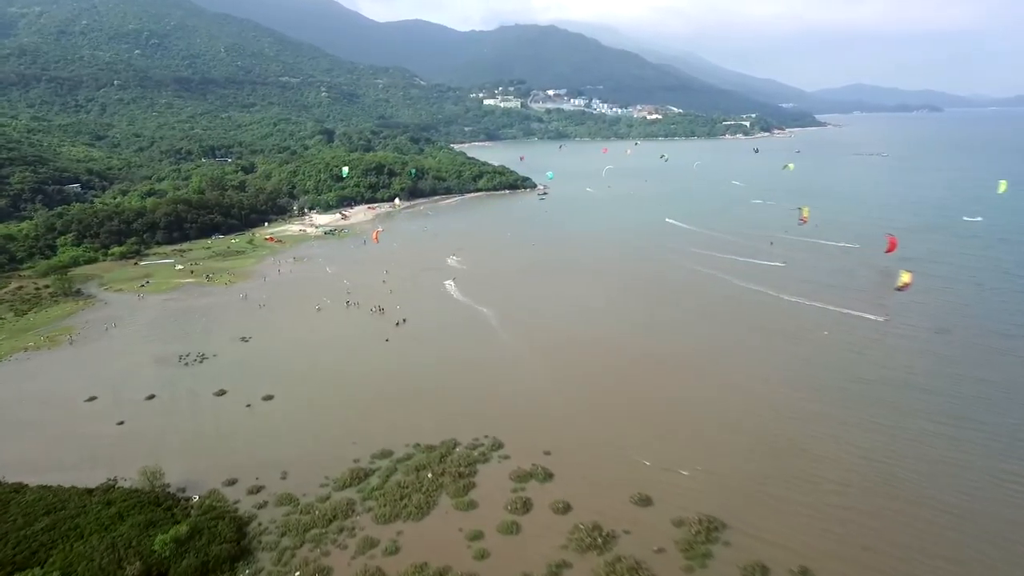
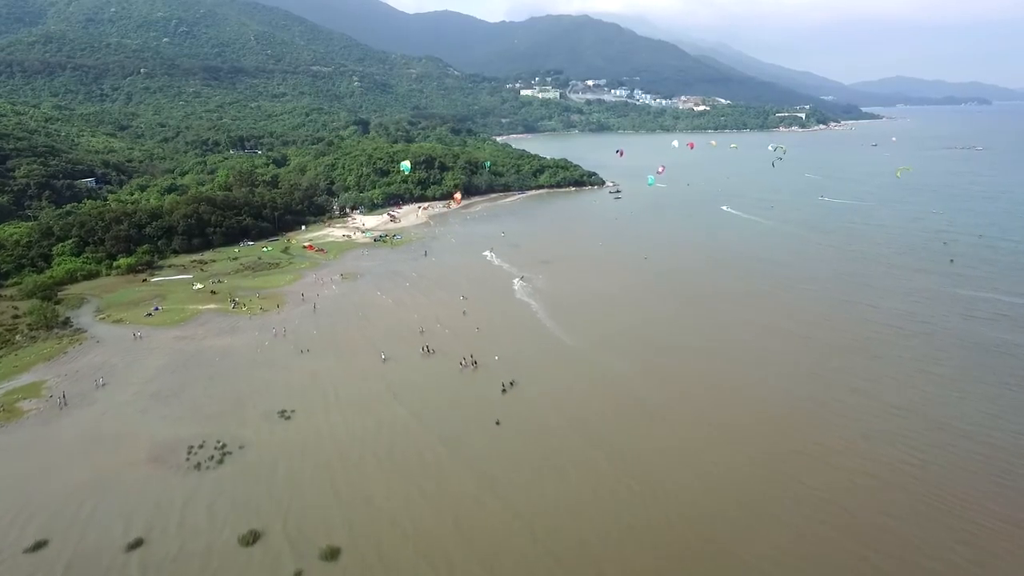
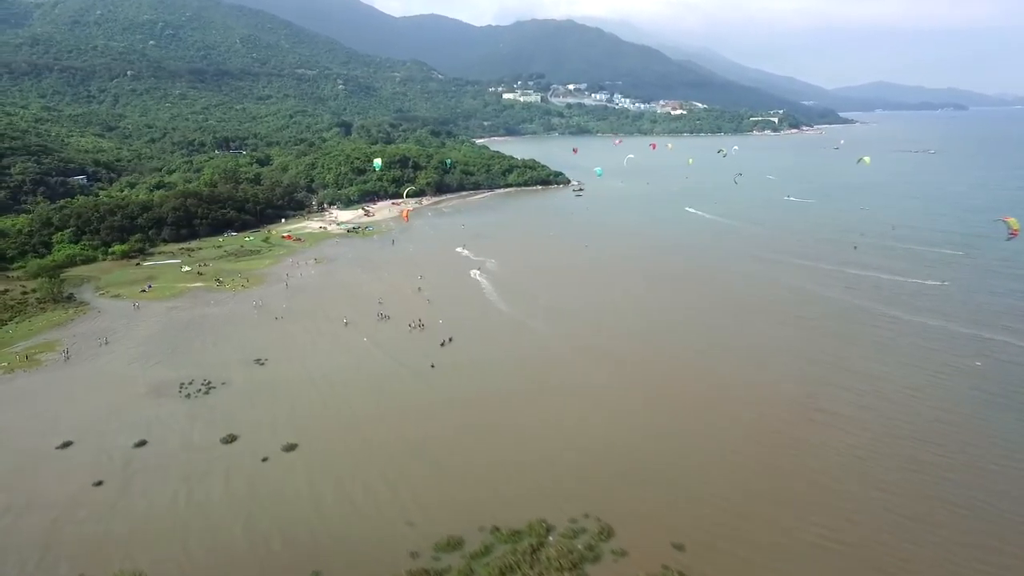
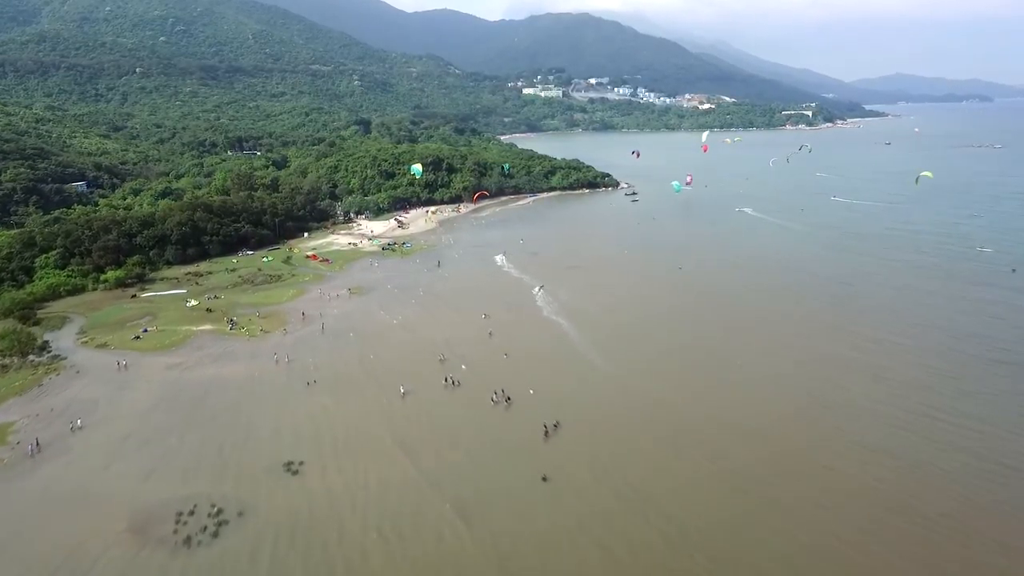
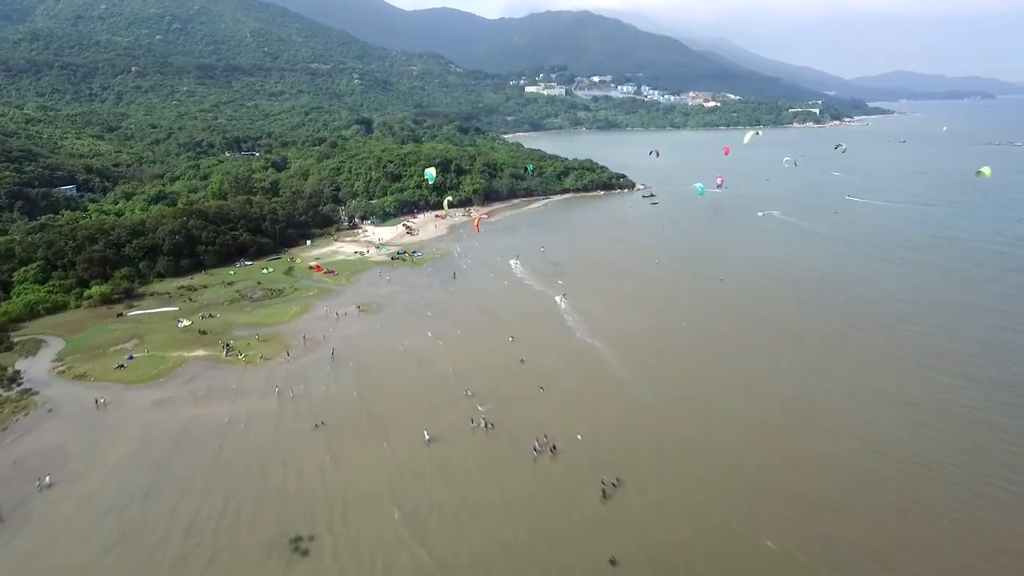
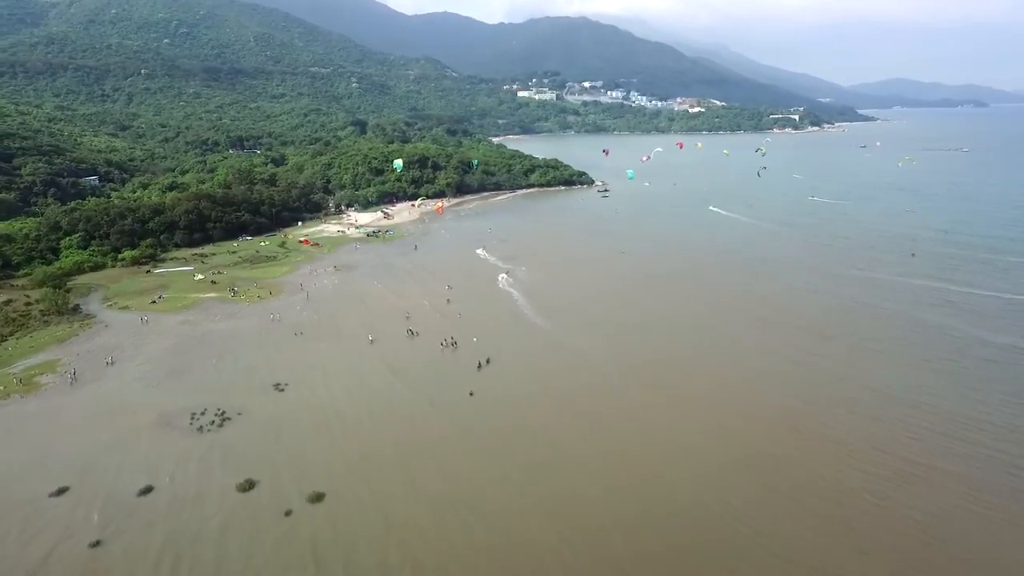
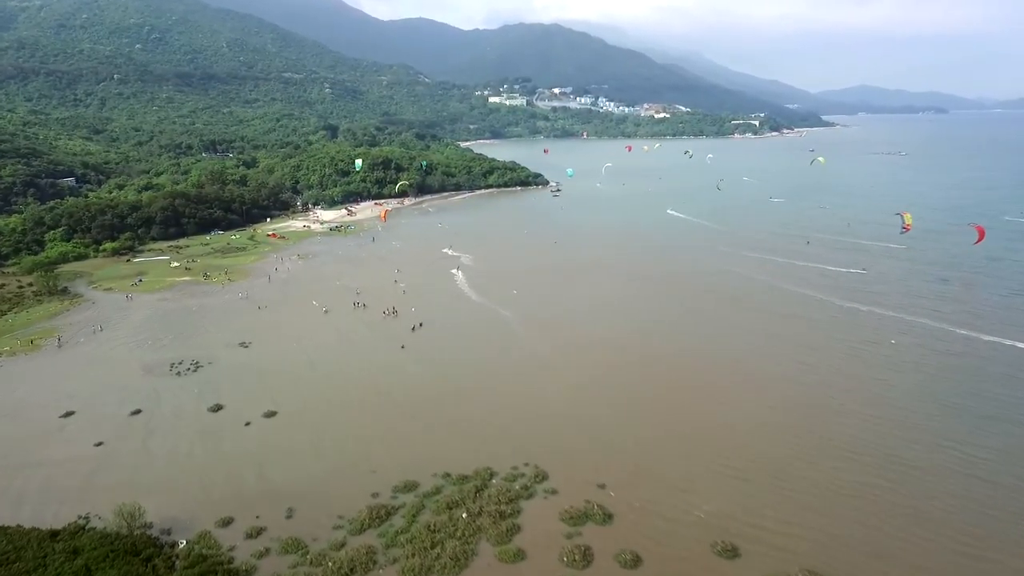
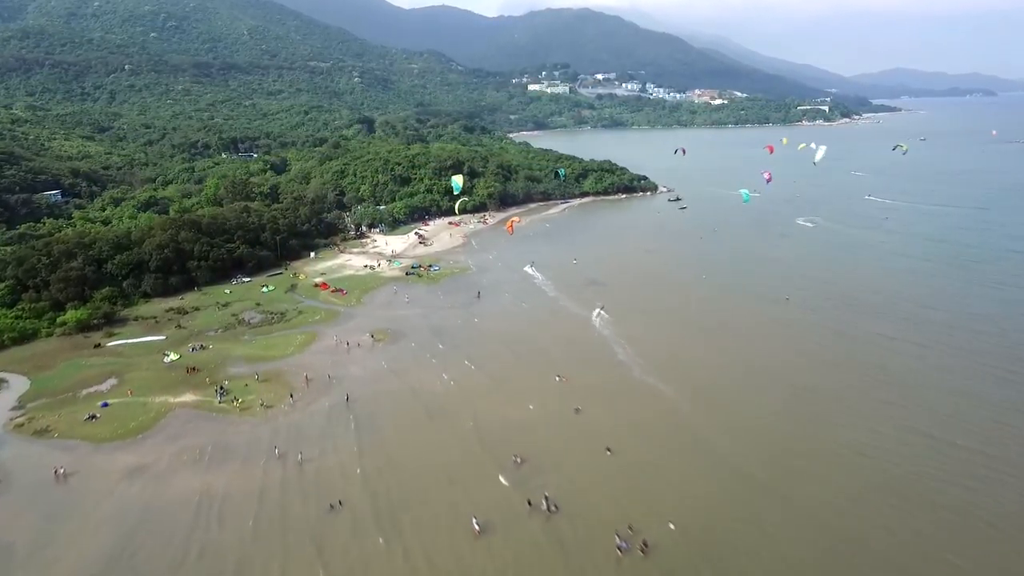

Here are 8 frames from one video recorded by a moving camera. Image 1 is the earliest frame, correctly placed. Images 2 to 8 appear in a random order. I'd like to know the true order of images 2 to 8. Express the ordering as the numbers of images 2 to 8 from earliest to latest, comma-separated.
7, 3, 6, 2, 4, 5, 8
